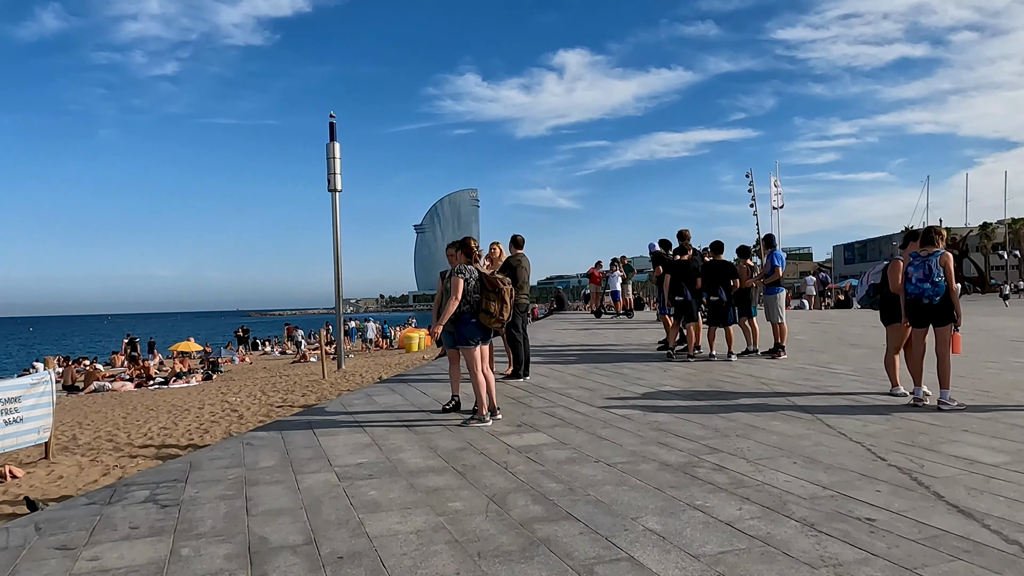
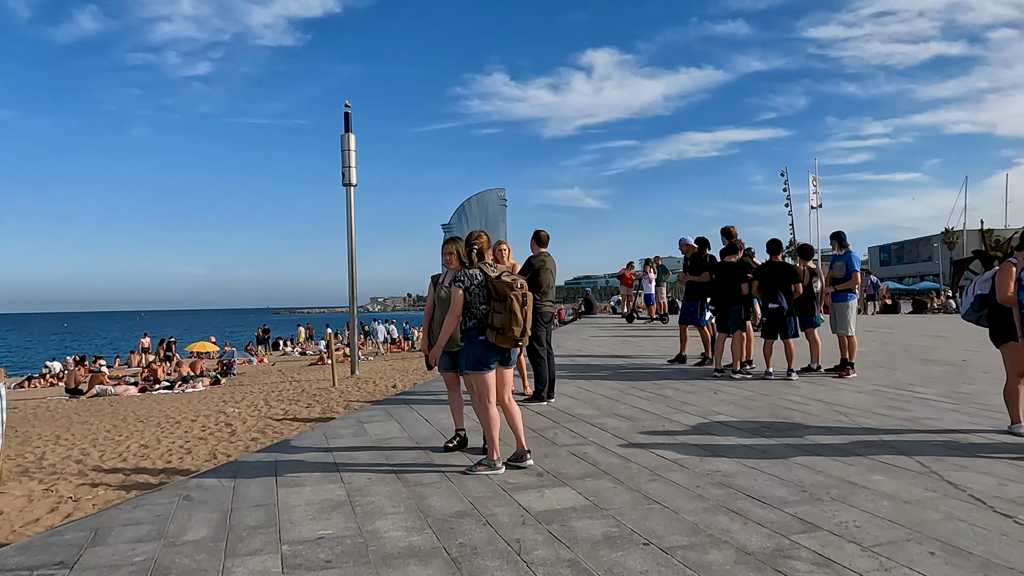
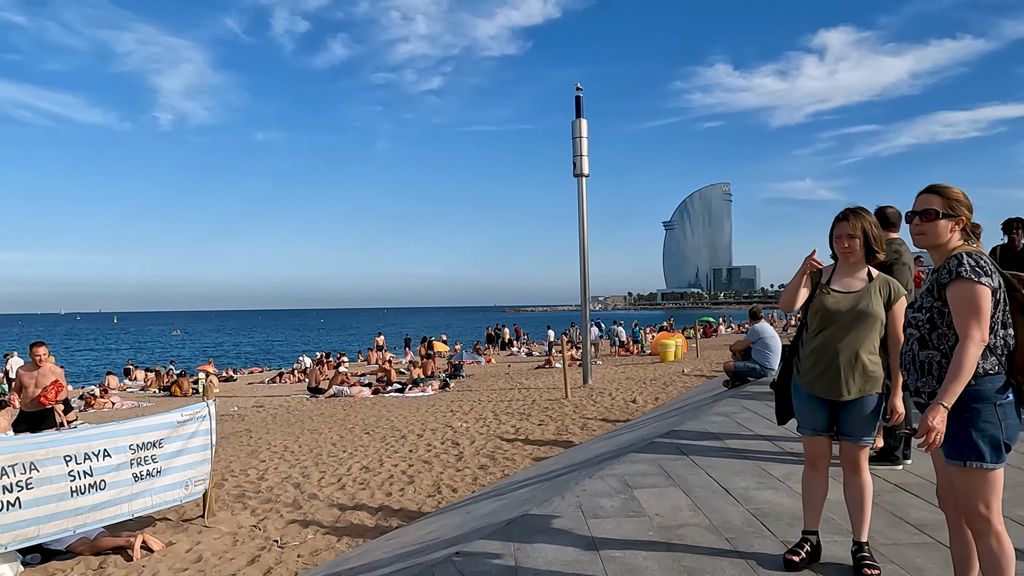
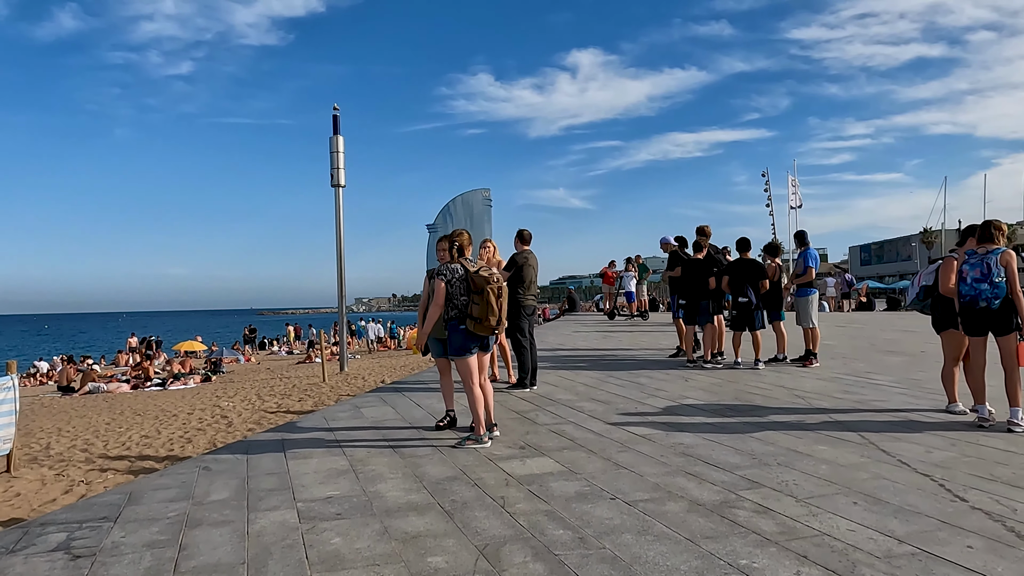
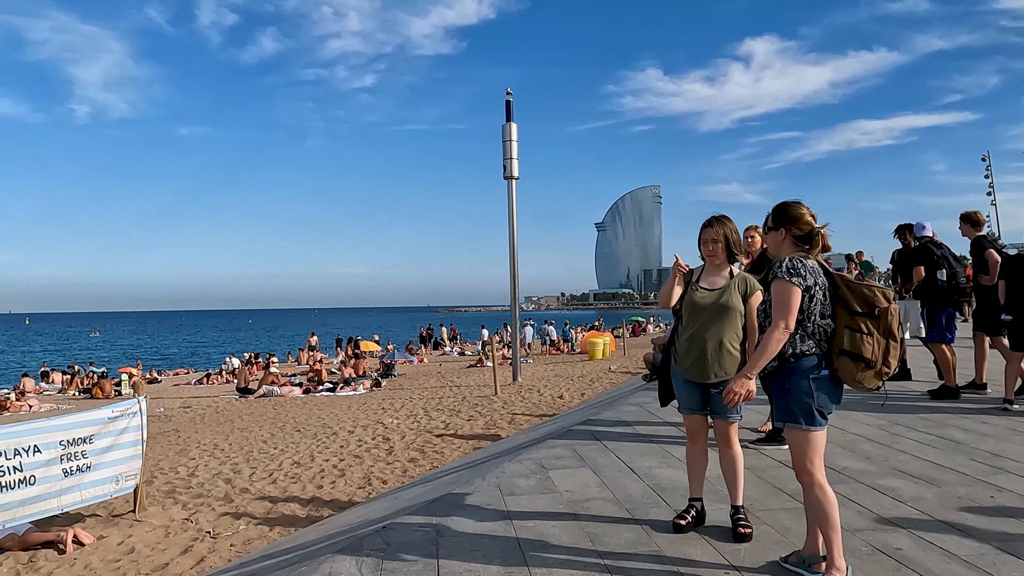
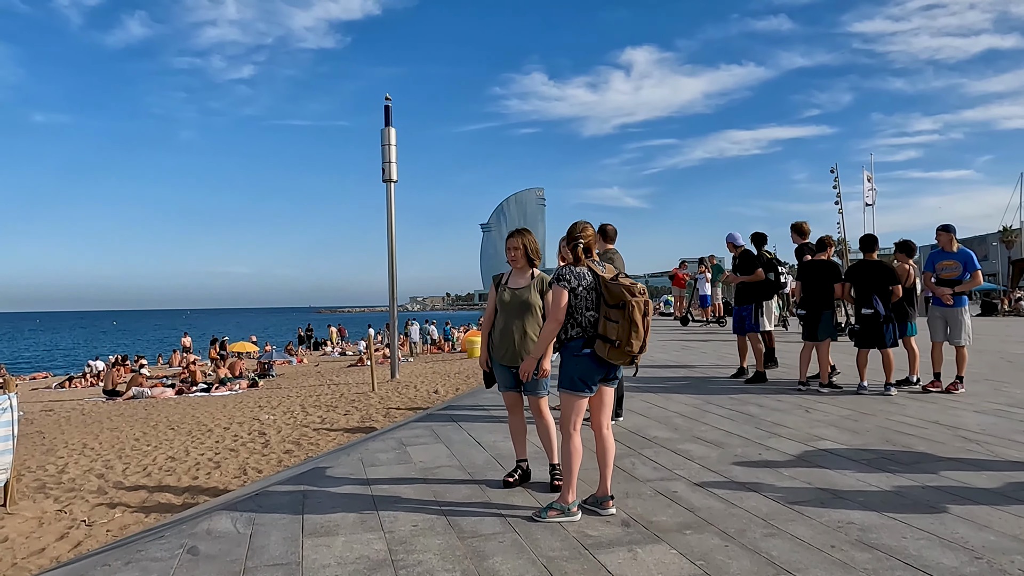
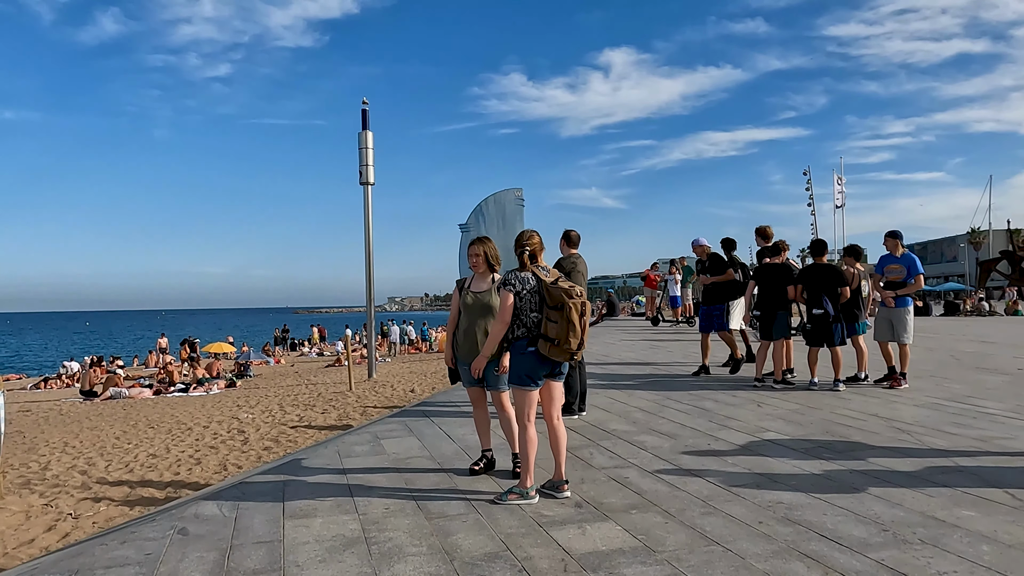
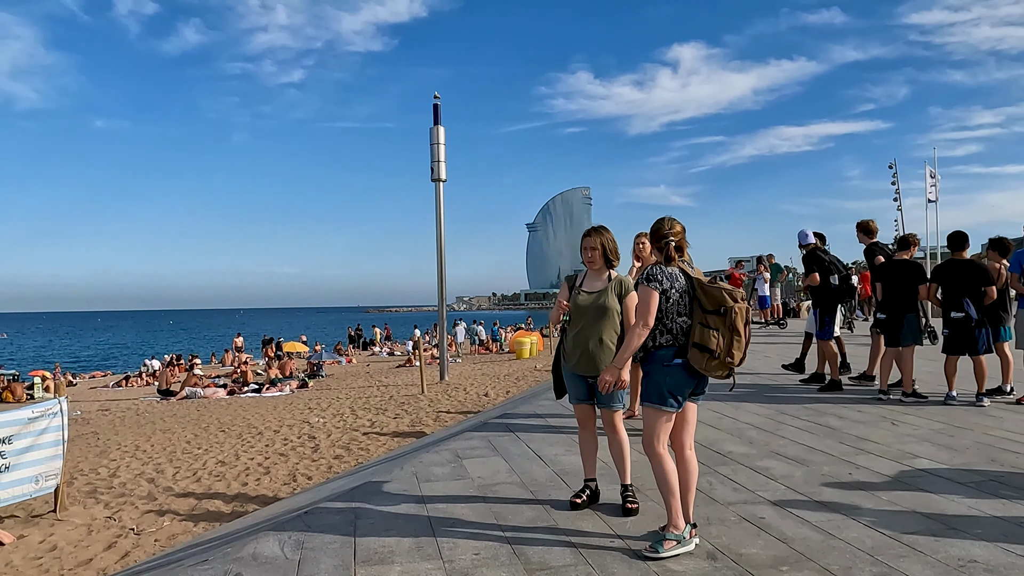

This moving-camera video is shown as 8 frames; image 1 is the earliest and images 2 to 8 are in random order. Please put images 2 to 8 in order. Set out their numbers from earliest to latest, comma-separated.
4, 2, 7, 6, 8, 5, 3
